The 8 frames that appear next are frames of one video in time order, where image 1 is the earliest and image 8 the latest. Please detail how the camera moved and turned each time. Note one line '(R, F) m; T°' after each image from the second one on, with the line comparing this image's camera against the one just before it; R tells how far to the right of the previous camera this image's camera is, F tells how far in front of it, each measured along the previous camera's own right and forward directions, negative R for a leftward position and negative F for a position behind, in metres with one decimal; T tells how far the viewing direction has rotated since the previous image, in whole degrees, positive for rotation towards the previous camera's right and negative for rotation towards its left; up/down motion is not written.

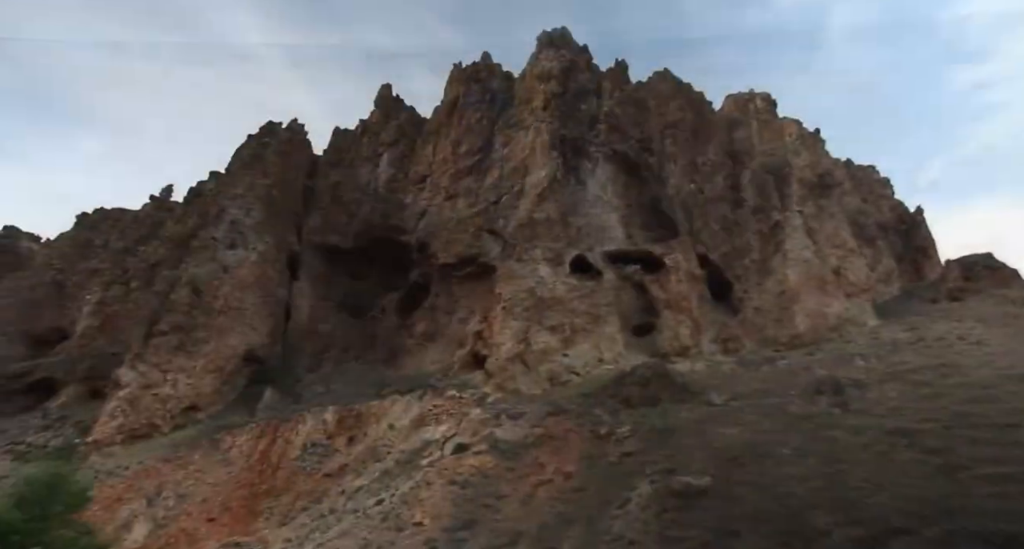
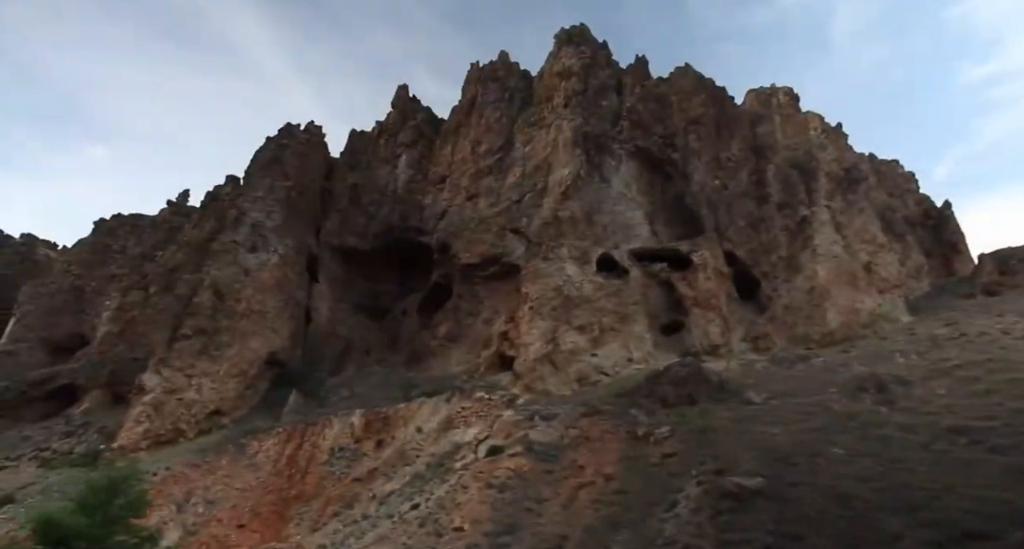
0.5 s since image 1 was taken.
(-0.5, +0.3) m; -1°
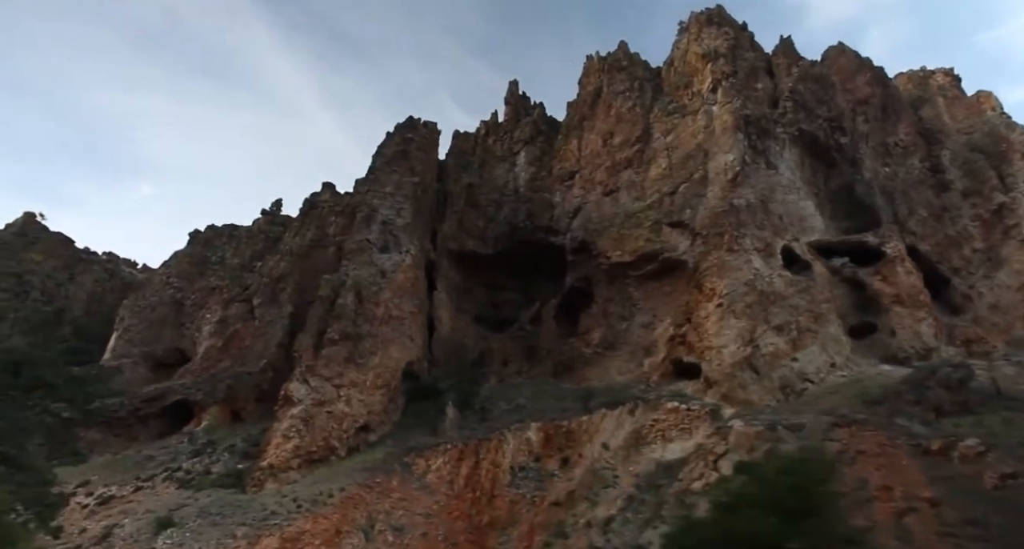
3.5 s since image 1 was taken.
(-3.8, +1.8) m; -3°
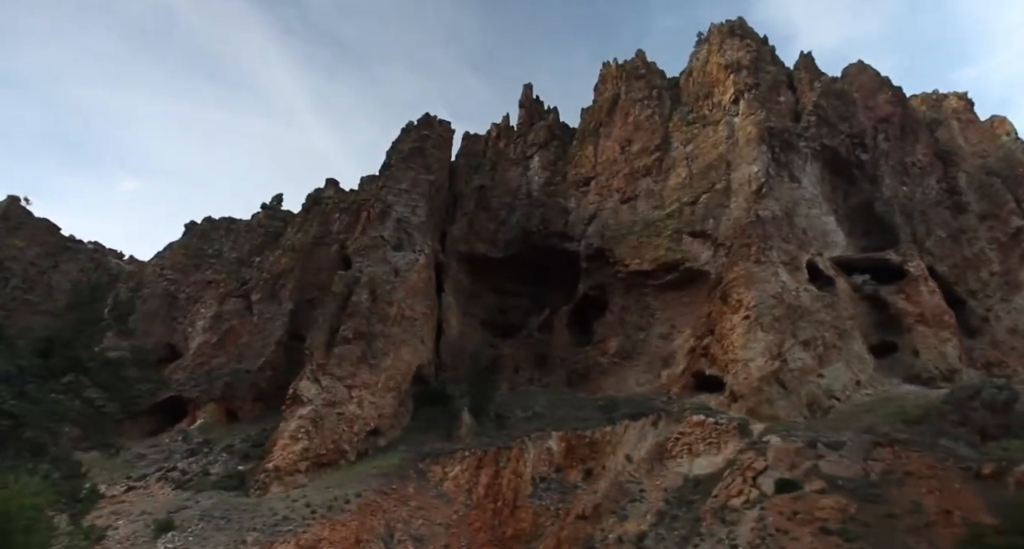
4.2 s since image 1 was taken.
(-0.9, +0.5) m; +2°
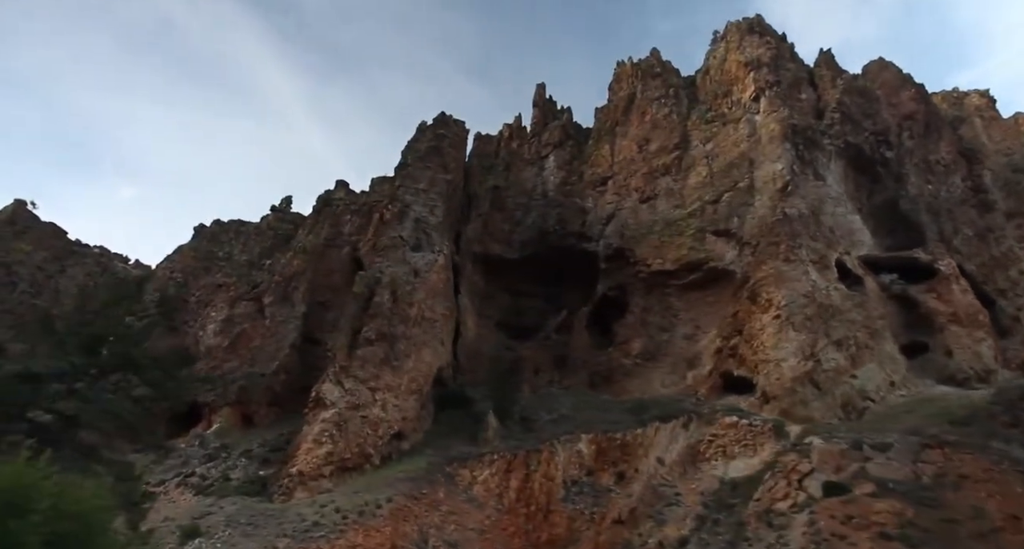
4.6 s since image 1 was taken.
(-0.6, +0.3) m; 0°
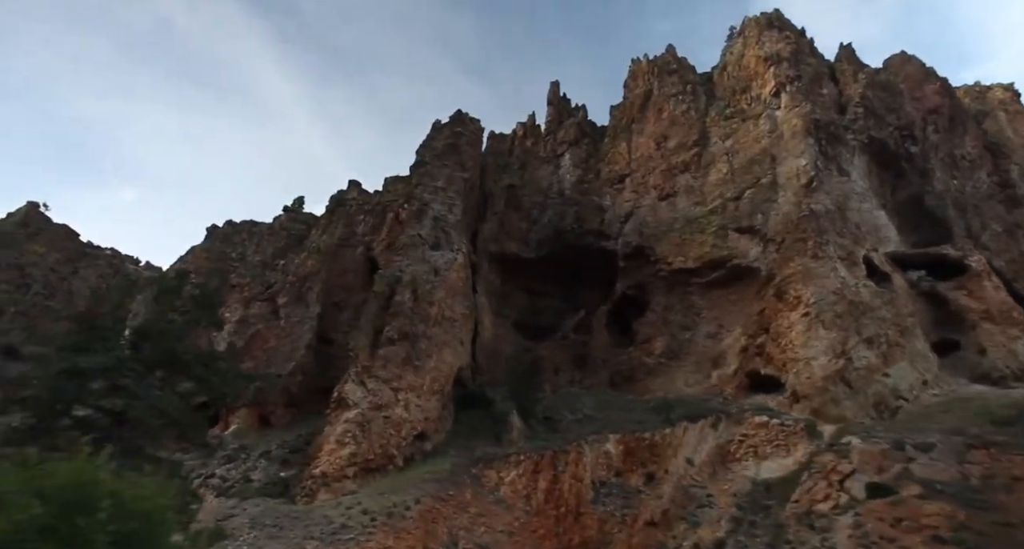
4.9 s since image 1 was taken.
(-0.4, +0.2) m; 0°
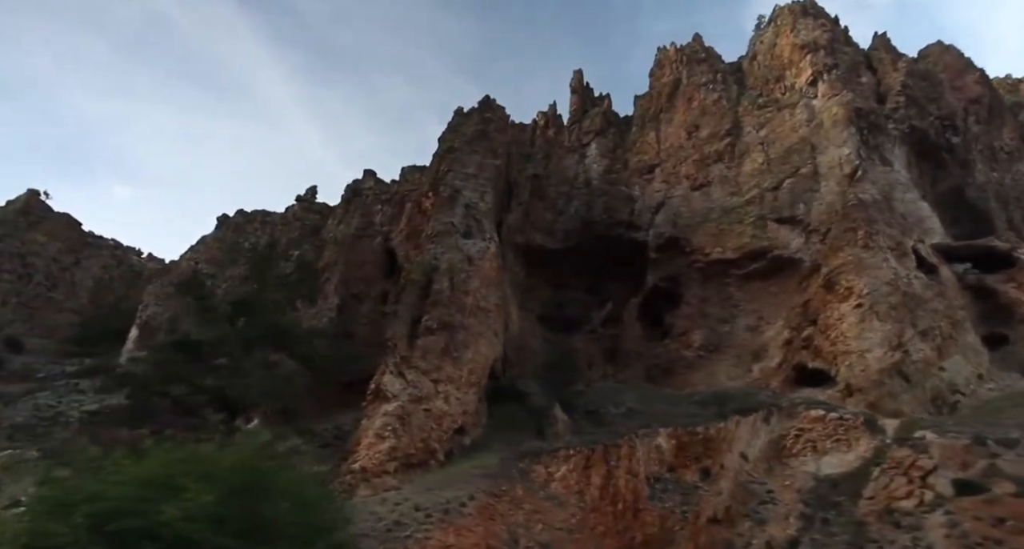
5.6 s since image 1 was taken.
(-1.1, +0.5) m; +1°
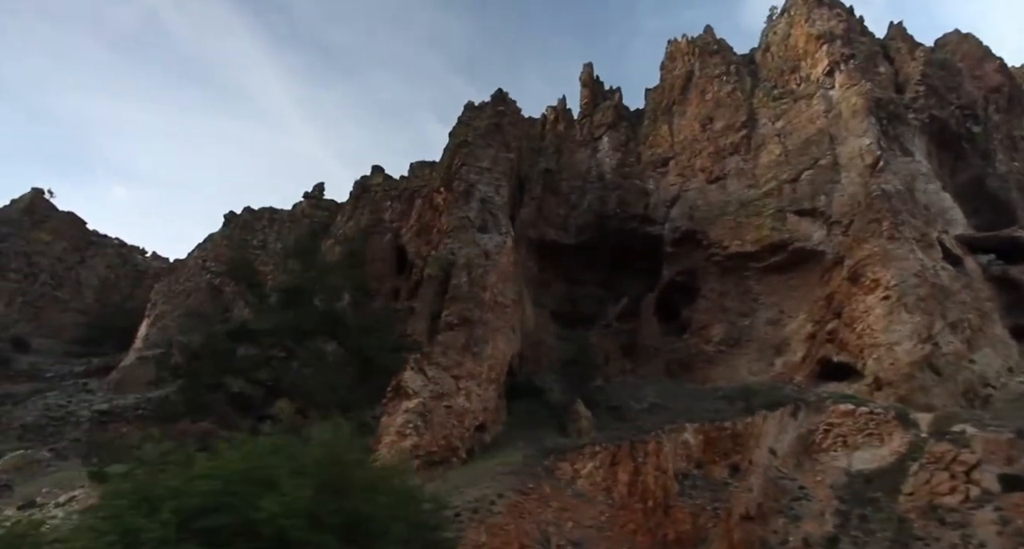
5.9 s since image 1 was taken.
(-0.5, +0.2) m; 0°
